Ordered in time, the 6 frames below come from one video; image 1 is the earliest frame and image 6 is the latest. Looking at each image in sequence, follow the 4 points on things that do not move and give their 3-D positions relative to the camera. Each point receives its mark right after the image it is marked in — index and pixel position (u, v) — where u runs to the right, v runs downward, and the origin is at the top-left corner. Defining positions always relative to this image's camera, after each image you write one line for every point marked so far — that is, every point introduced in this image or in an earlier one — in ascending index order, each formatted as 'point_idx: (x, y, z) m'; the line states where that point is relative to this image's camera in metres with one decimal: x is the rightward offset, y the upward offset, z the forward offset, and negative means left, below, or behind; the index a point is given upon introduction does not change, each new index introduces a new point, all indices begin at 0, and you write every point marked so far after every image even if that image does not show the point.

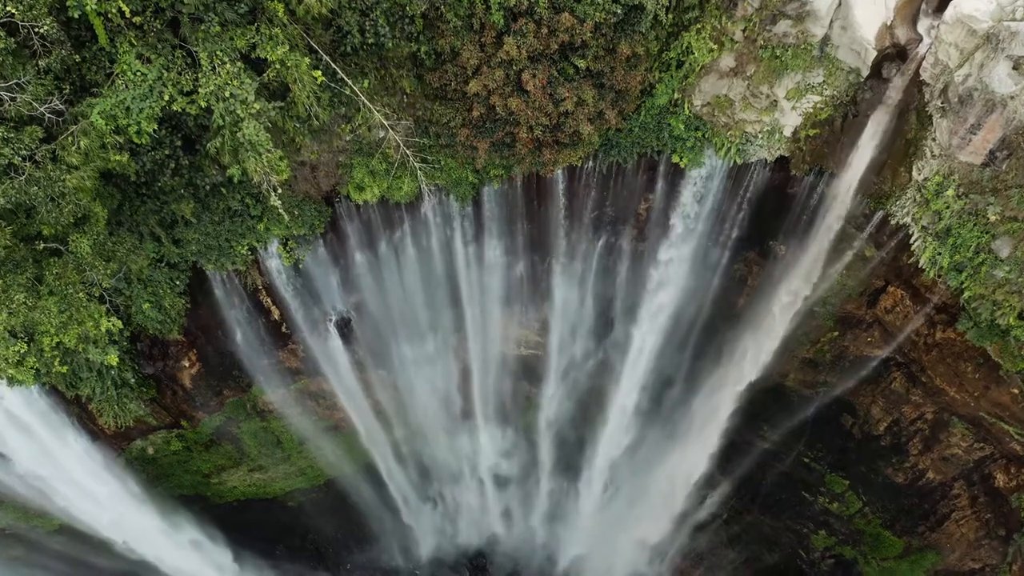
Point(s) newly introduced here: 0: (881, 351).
0: (+5.5, -1.1, +9.9) m
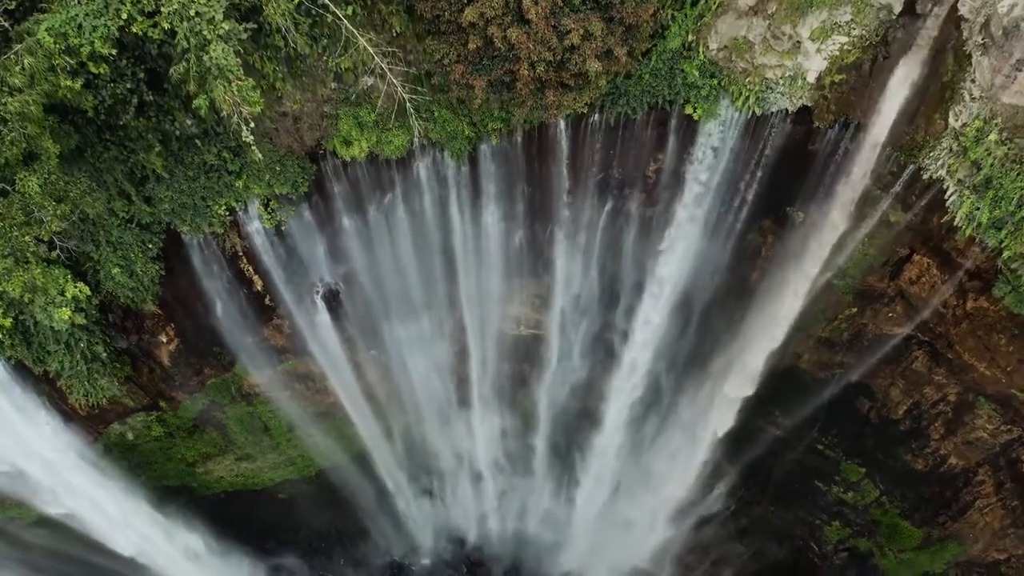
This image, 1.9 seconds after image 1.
0: (+5.5, -0.7, +9.3) m
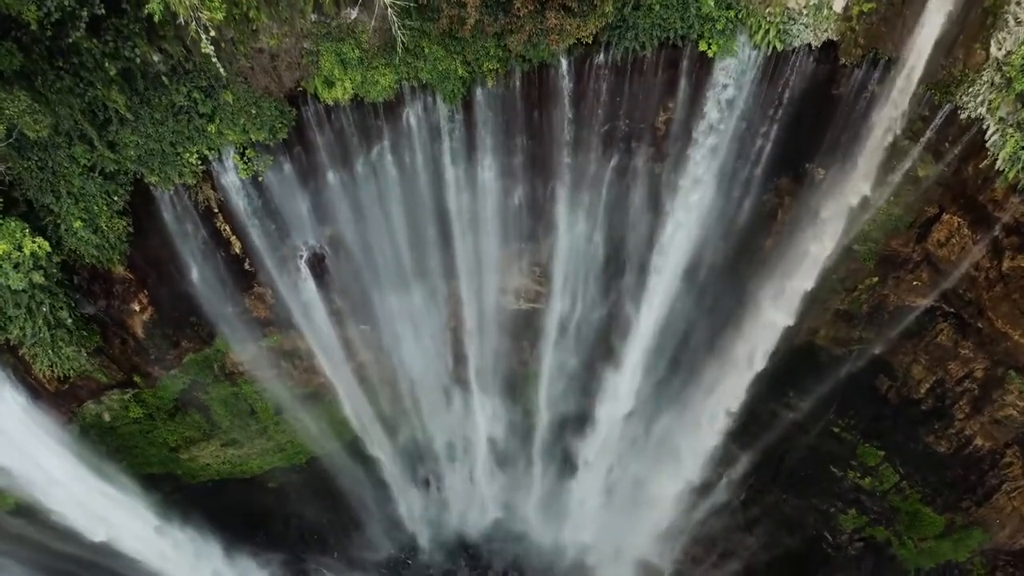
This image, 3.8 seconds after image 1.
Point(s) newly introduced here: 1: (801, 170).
0: (+5.5, -0.2, +8.6) m
1: (+3.7, +1.5, +8.2) m
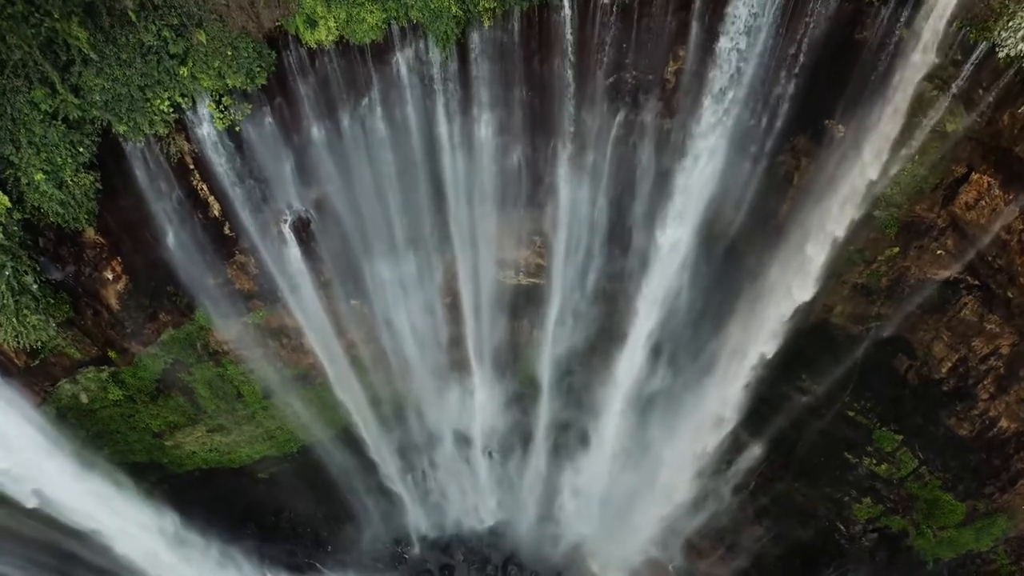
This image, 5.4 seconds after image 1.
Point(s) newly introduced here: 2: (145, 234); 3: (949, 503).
0: (+5.5, +0.2, +8.1) m
1: (+3.7, +1.9, +7.7) m
2: (-4.7, +0.7, +8.2) m
3: (+6.6, -3.2, +9.6) m
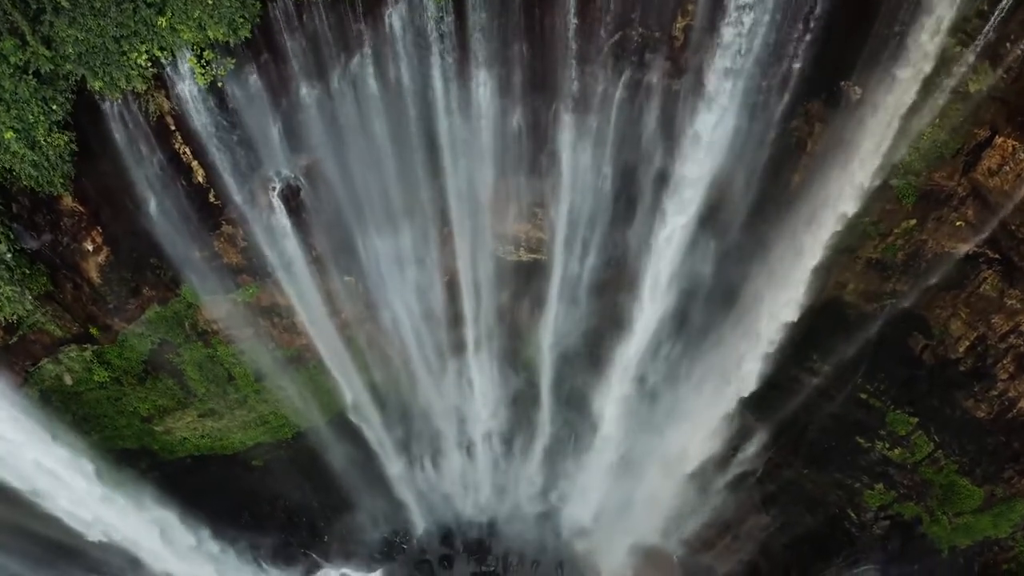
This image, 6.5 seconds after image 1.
0: (+5.5, +0.6, +7.7) m
1: (+3.7, +2.3, +7.2) m
2: (-4.7, +1.0, +7.8) m
3: (+6.6, -2.8, +9.2) m
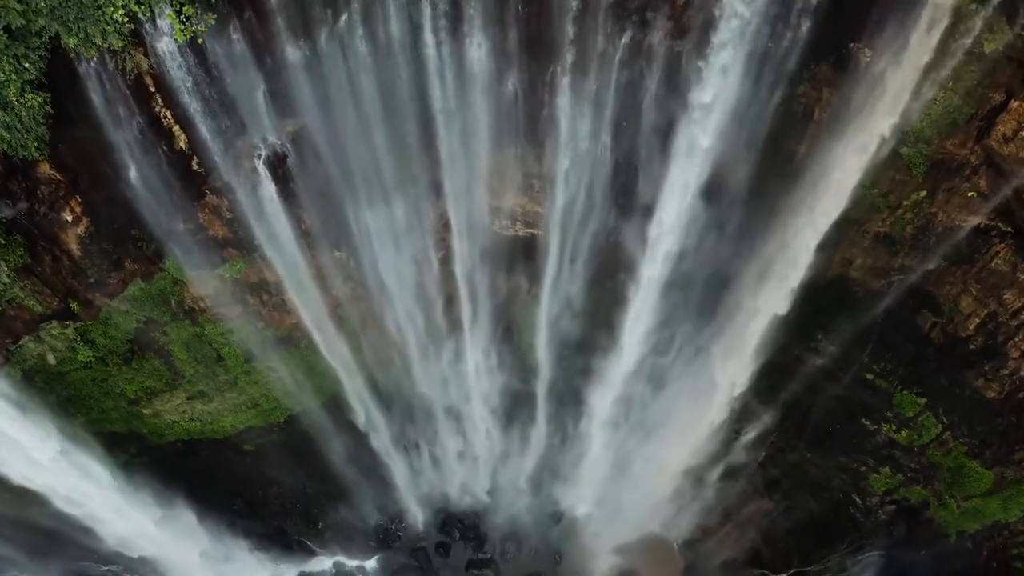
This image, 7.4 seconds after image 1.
0: (+5.5, +0.9, +7.4) m
1: (+3.6, +2.6, +6.9) m
2: (-4.8, +1.4, +7.5) m
3: (+6.6, -2.5, +8.9) m
